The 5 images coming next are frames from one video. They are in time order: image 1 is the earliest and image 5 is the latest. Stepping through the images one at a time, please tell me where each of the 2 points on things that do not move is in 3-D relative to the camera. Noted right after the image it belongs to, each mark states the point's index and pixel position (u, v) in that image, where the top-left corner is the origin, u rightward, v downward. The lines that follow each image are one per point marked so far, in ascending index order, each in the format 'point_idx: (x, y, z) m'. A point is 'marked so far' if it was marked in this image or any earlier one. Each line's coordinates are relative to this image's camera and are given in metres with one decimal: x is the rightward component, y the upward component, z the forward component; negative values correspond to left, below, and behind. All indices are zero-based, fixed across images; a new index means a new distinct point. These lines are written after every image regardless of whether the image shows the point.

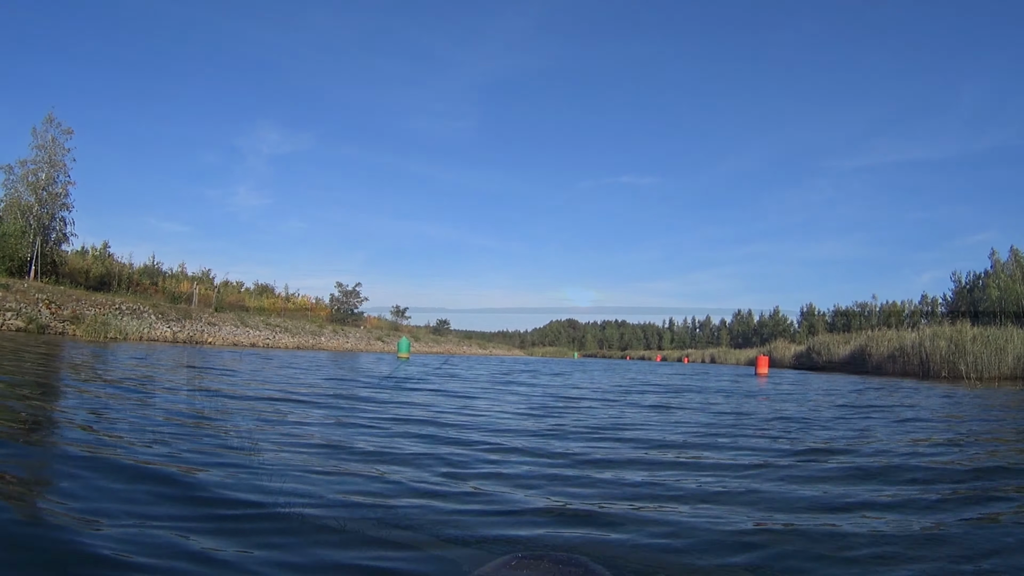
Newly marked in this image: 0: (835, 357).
0: (+8.7, -1.8, +18.1) m
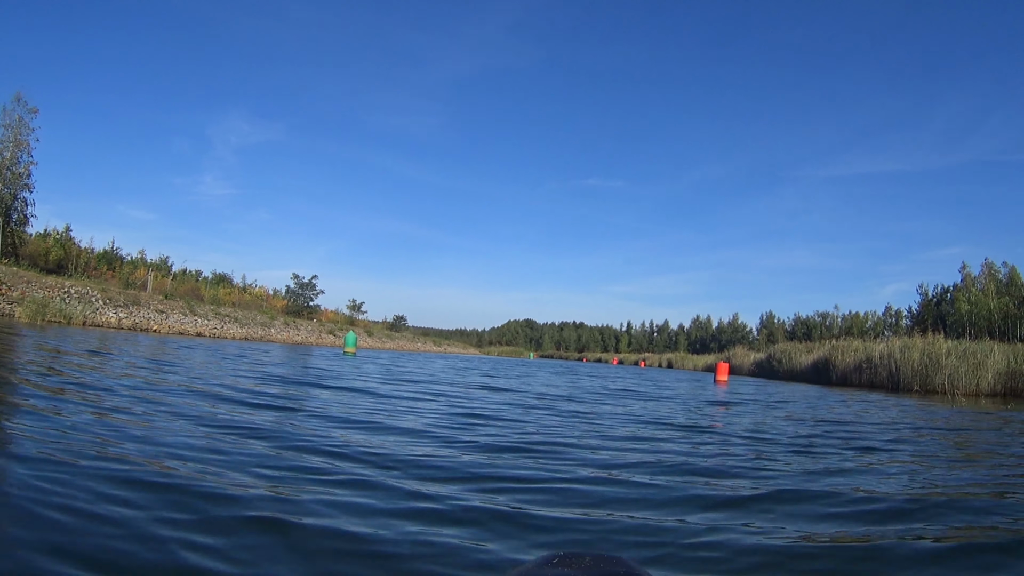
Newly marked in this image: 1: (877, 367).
0: (+7.3, -2.0, +17.3) m
1: (+7.1, -1.5, +12.9) m
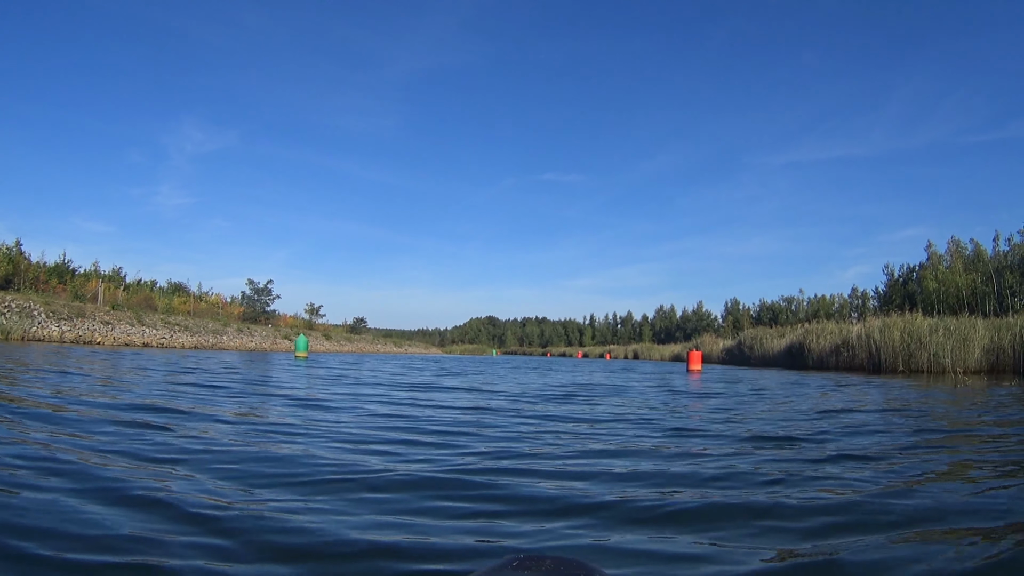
0: (+6.4, -1.6, +16.9) m
1: (+6.3, -1.1, +12.4) m
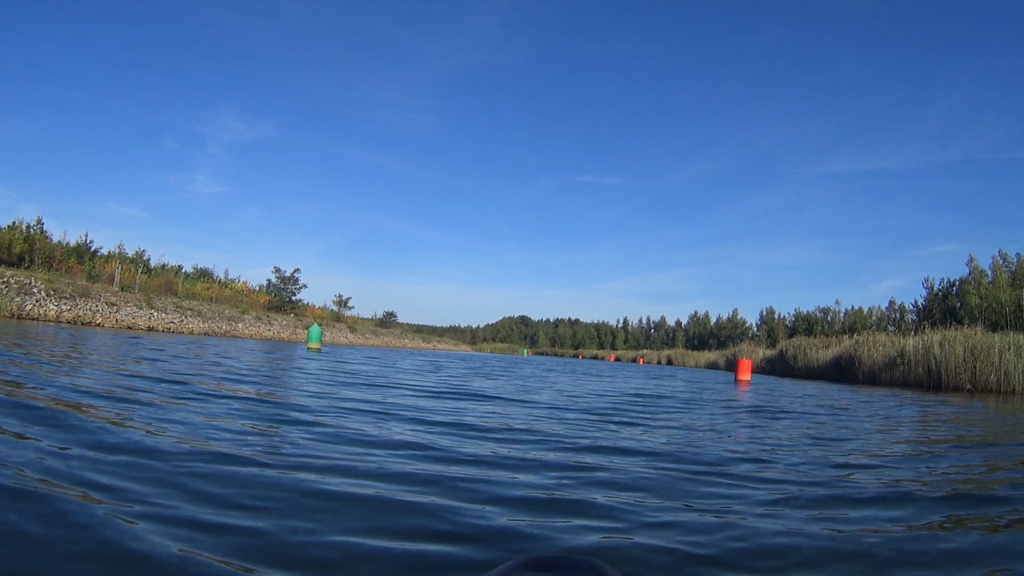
0: (+7.4, -1.9, +17.1) m
1: (+7.2, -1.4, +12.7) m
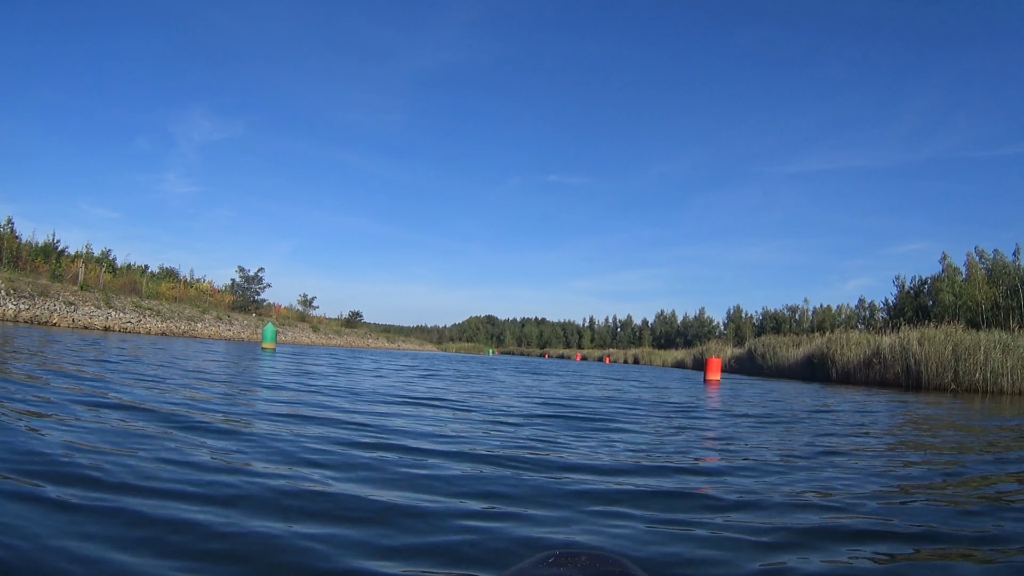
0: (+6.4, -1.8, +16.6) m
1: (+6.4, -1.3, +12.1) m
